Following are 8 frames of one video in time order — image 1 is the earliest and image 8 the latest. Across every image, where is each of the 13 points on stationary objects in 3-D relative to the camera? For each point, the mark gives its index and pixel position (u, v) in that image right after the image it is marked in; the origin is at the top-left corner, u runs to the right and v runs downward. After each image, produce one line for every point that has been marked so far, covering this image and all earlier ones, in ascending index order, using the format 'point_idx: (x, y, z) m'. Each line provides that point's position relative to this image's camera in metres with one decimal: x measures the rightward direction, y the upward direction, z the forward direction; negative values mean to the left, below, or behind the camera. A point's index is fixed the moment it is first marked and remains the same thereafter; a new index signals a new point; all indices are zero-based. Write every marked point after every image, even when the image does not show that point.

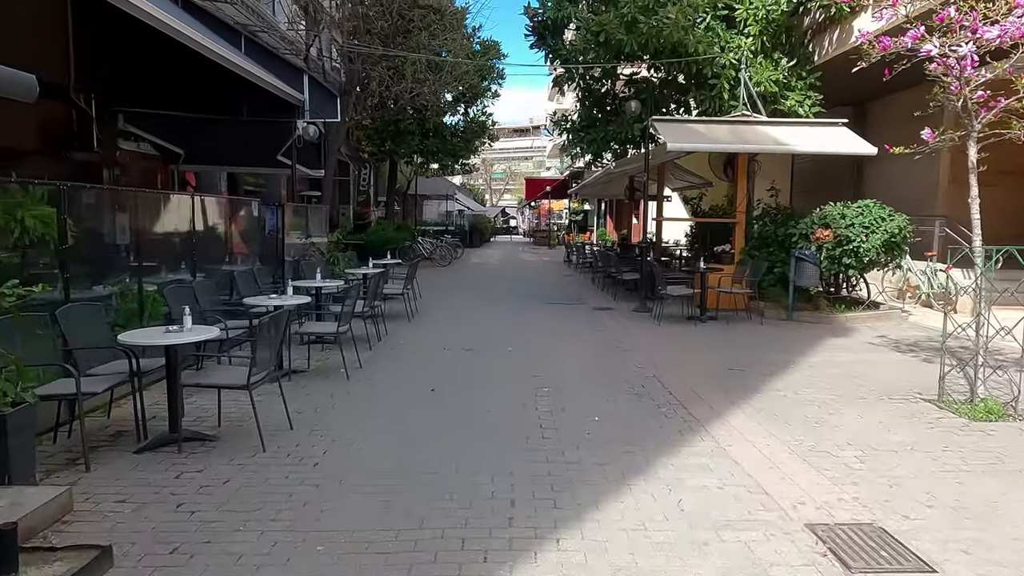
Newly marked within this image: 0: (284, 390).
0: (-2.1, -1.0, +6.3) m
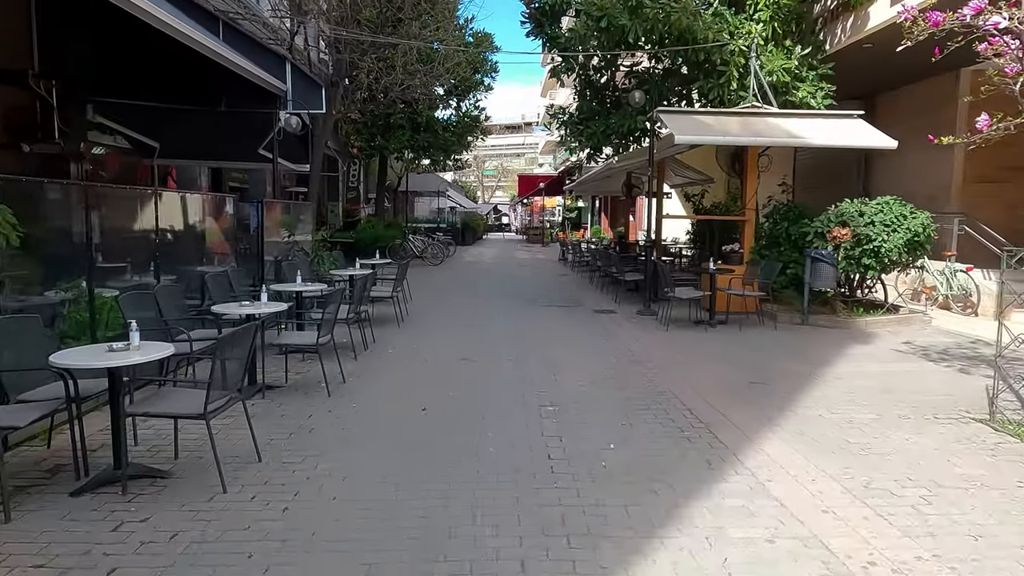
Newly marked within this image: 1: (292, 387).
0: (-2.1, -1.0, +5.6) m
1: (-2.1, -0.9, +6.4) m
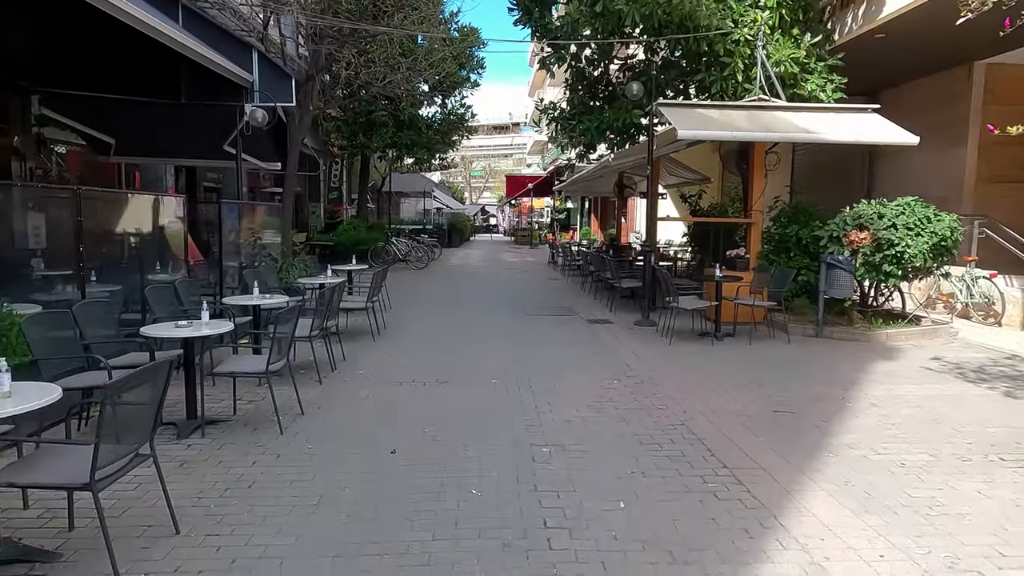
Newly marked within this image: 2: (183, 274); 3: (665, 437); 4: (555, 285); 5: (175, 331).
0: (-2.2, -1.2, +4.6) m
1: (-2.2, -1.1, +5.4) m
2: (-4.4, +0.2, +9.0) m
3: (+1.2, -1.1, +5.0) m
4: (+1.1, +0.1, +16.7) m
5: (-2.5, -0.3, +5.1) m
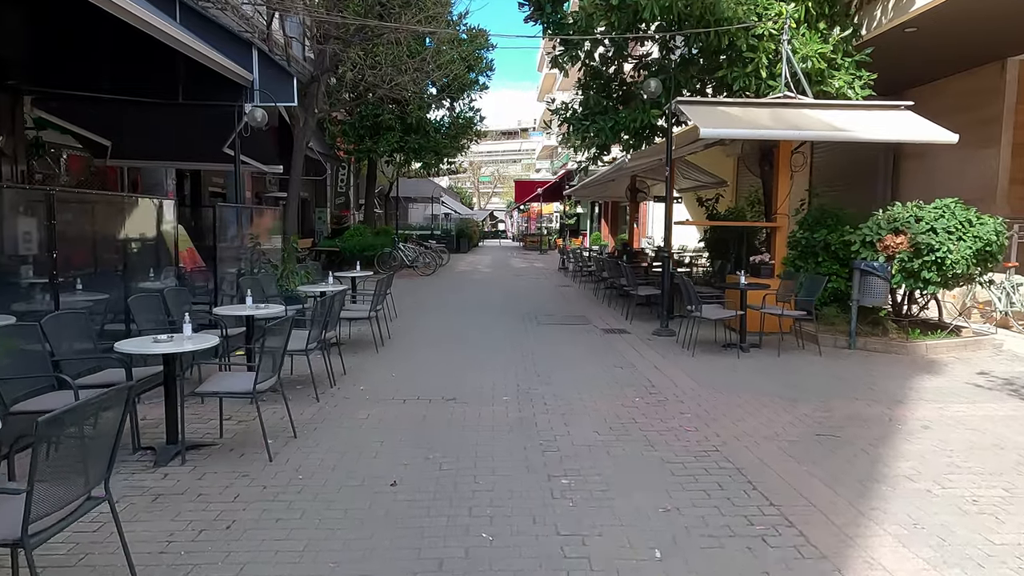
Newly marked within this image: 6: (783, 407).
0: (-2.1, -1.2, +4.1) m
1: (-2.1, -1.1, +4.9) m
2: (-4.2, +0.1, +8.5) m
3: (+1.2, -1.2, +4.5) m
4: (+1.3, -0.1, +16.1) m
5: (-2.4, -0.4, +4.6) m
6: (+2.4, -1.1, +6.0) m
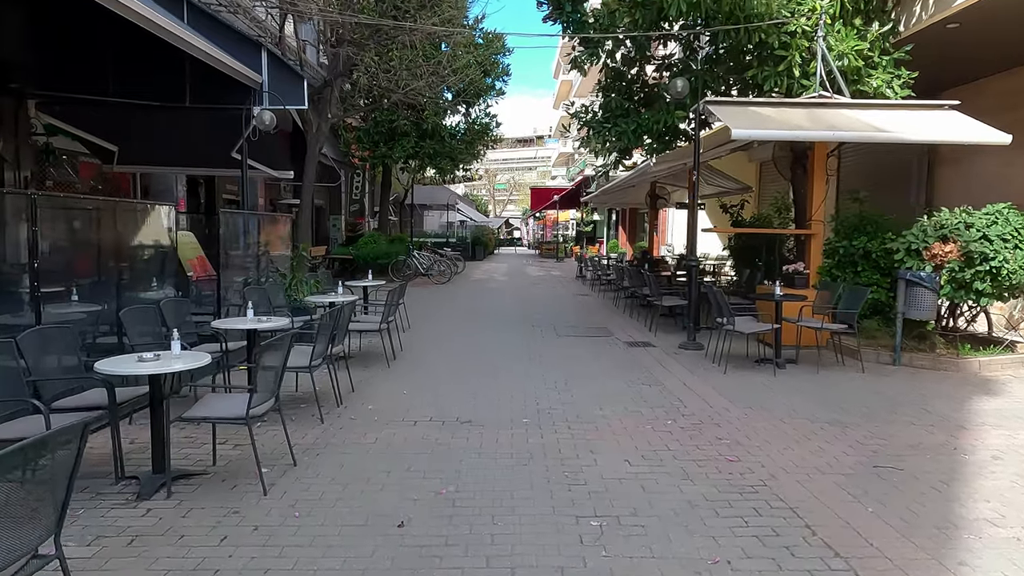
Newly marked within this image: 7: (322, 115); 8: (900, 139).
0: (-2.0, -1.3, +3.6) m
1: (-1.9, -1.2, +4.4) m
2: (-4.0, 0.0, +8.1) m
3: (+1.4, -1.3, +3.9) m
4: (+1.7, -0.3, +15.6) m
5: (-2.3, -0.5, +4.1) m
6: (+2.6, -1.2, +5.5) m
7: (-4.8, +4.3, +16.8) m
8: (+4.7, +1.8, +8.2) m
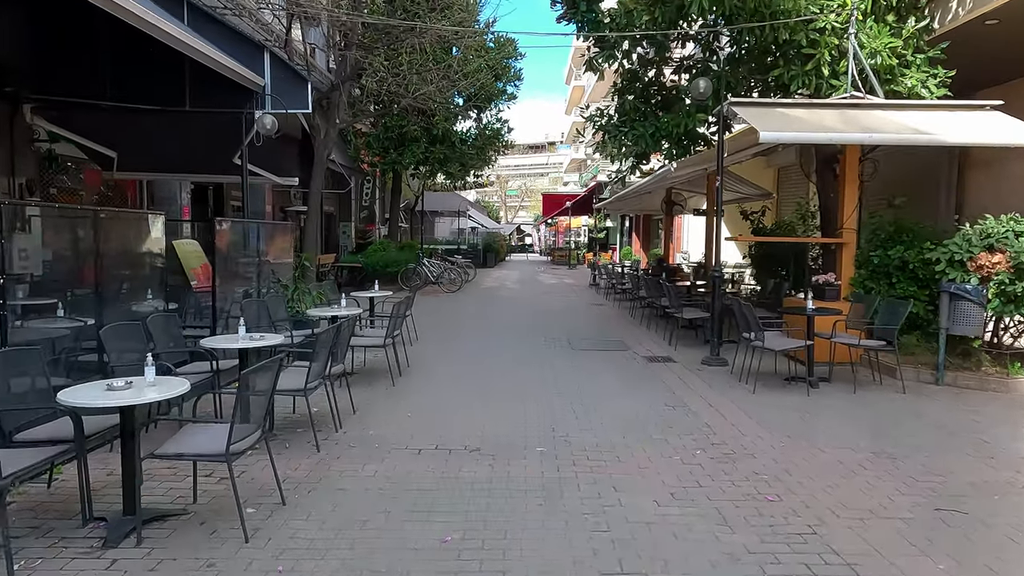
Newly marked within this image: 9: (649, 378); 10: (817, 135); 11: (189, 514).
0: (-1.9, -1.4, +3.2) m
1: (-1.9, -1.3, +4.0) m
2: (-3.9, -0.2, +7.7) m
3: (+1.5, -1.4, +3.4) m
4: (+2.0, -0.5, +15.1) m
5: (-2.2, -0.6, +3.7) m
6: (+2.7, -1.3, +4.9) m
7: (-4.5, +4.1, +16.5) m
8: (+4.9, +1.7, +7.6) m
9: (+1.7, -1.1, +8.1) m
10: (+3.4, +1.7, +7.6) m
11: (-1.9, -1.3, +3.9) m
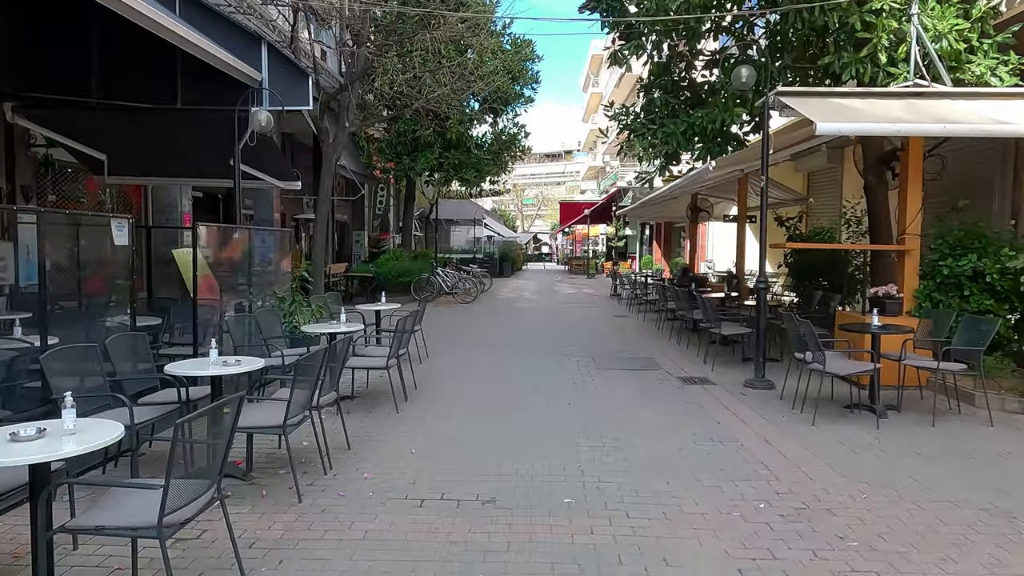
0: (-1.8, -1.5, +2.3) m
1: (-1.8, -1.4, +3.1) m
2: (-3.7, -0.3, +6.8) m
3: (+1.5, -1.5, +2.4) m
4: (+2.4, -0.8, +14.1) m
5: (-2.1, -0.7, +2.8) m
6: (+2.8, -1.4, +3.9) m
7: (-4.0, +3.9, +15.7) m
8: (+5.1, +1.5, +6.6) m
9: (+1.9, -1.2, +7.2) m
10: (+3.6, +1.6, +6.6) m
11: (-1.8, -1.4, +3.1) m
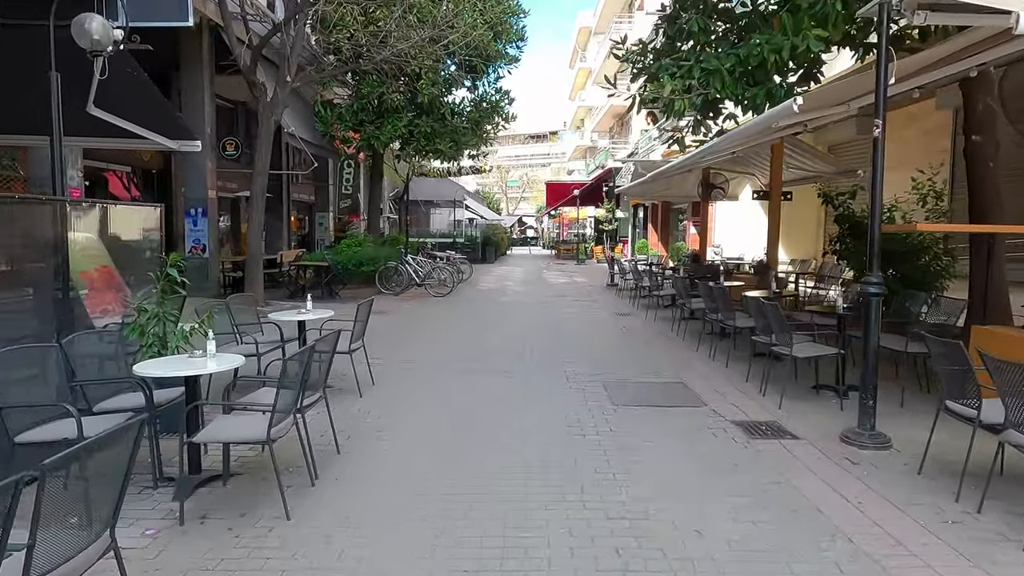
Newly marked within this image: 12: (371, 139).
0: (-1.9, -1.7, -0.6) m
1: (-1.8, -1.6, +0.2) m
2: (-3.8, -0.4, +3.9) m
3: (+1.5, -1.6, -0.3) m
4: (+2.0, -0.7, +11.3) m
5: (-2.2, -0.9, -0.1) m
6: (+2.7, -1.5, +1.2) m
7: (-4.4, +4.0, +12.7) m
8: (+4.9, +1.5, +3.8) m
9: (+1.7, -1.3, +4.4) m
10: (+3.5, +1.5, +3.8) m
11: (-1.9, -1.6, +0.2) m
12: (-3.8, +4.0, +17.9) m
